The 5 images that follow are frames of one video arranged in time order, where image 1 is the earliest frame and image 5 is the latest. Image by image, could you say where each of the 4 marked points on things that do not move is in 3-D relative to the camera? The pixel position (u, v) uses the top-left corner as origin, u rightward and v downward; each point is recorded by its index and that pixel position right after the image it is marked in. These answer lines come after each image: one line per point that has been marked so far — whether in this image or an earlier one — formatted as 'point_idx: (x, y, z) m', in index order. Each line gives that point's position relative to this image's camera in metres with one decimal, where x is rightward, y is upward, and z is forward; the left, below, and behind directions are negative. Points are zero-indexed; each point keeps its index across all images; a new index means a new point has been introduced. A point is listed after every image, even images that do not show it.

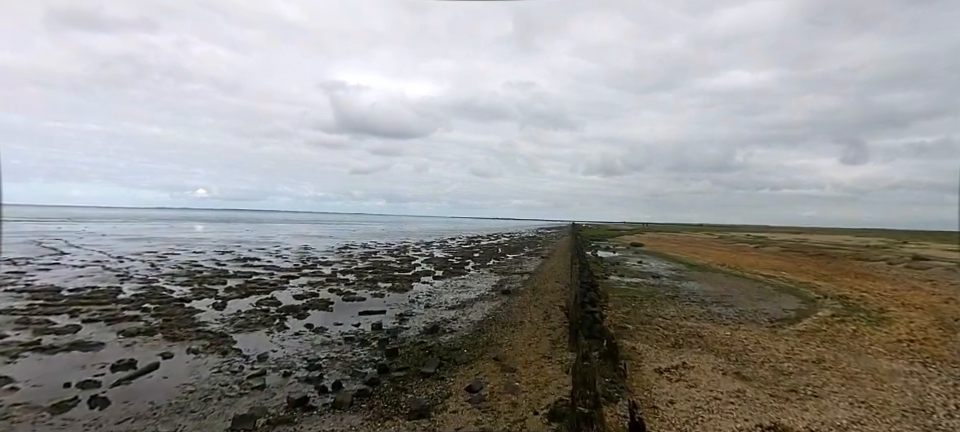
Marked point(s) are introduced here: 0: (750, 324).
0: (+10.5, -4.2, +15.6) m
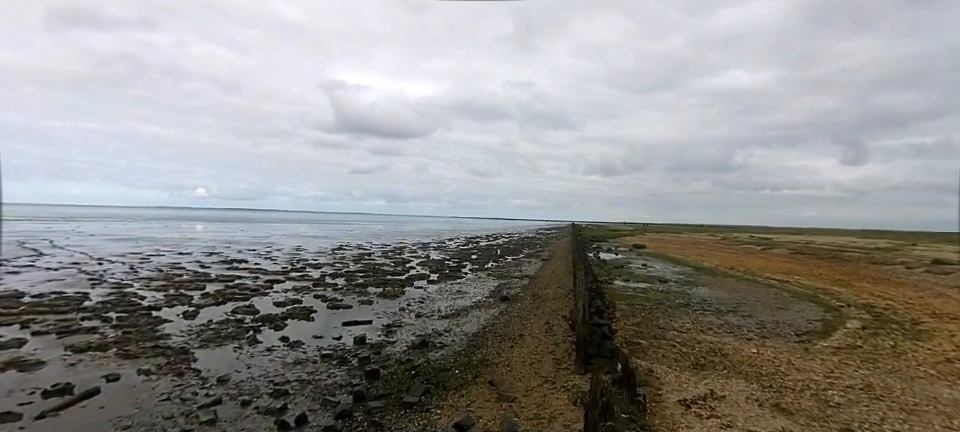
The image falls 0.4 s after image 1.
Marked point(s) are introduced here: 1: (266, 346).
0: (+10.3, -4.3, +14.0) m
1: (-7.0, -4.3, +13.2) m
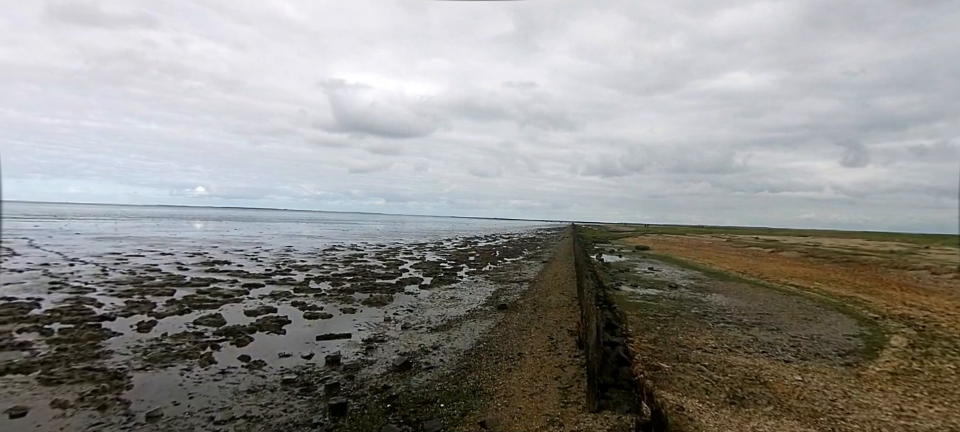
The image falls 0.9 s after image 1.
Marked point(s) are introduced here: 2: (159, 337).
0: (+10.1, -4.3, +12.1) m
1: (-7.2, -4.2, +11.3) m
2: (-10.8, -4.1, +13.6) m
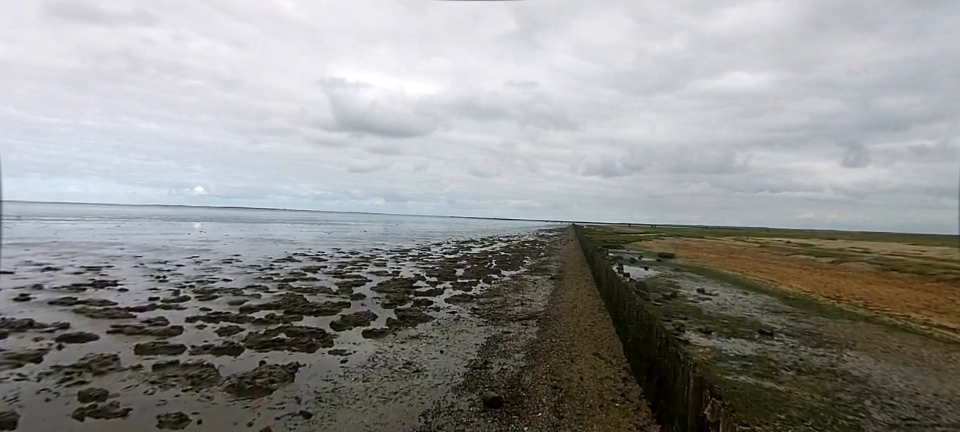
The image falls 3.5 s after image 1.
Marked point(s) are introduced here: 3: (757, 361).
0: (+9.3, -4.5, +2.7) m
1: (-8.0, -4.4, +1.9) m
2: (-11.6, -4.2, +4.2) m
3: (+8.7, -4.6, +12.7) m
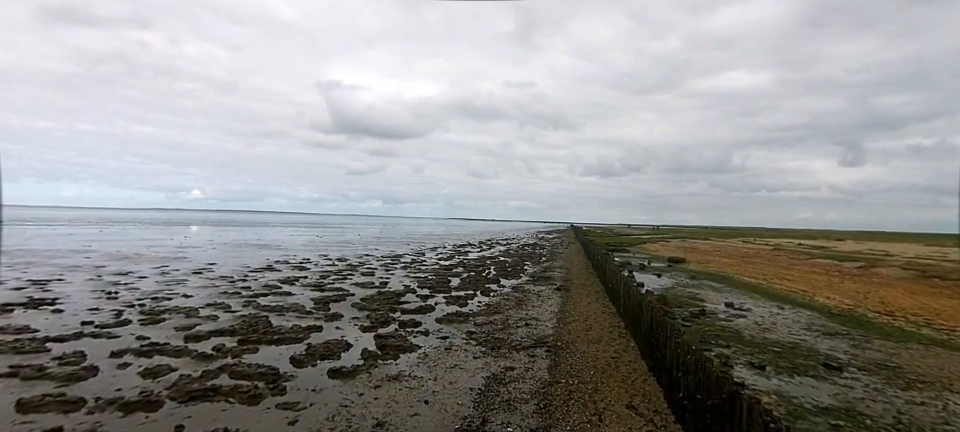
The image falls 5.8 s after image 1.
0: (+9.3, -4.6, -0.5) m
1: (-8.1, -4.6, -1.4) m
2: (-11.6, -4.5, +1.0) m
3: (+8.6, -4.7, +9.5) m
